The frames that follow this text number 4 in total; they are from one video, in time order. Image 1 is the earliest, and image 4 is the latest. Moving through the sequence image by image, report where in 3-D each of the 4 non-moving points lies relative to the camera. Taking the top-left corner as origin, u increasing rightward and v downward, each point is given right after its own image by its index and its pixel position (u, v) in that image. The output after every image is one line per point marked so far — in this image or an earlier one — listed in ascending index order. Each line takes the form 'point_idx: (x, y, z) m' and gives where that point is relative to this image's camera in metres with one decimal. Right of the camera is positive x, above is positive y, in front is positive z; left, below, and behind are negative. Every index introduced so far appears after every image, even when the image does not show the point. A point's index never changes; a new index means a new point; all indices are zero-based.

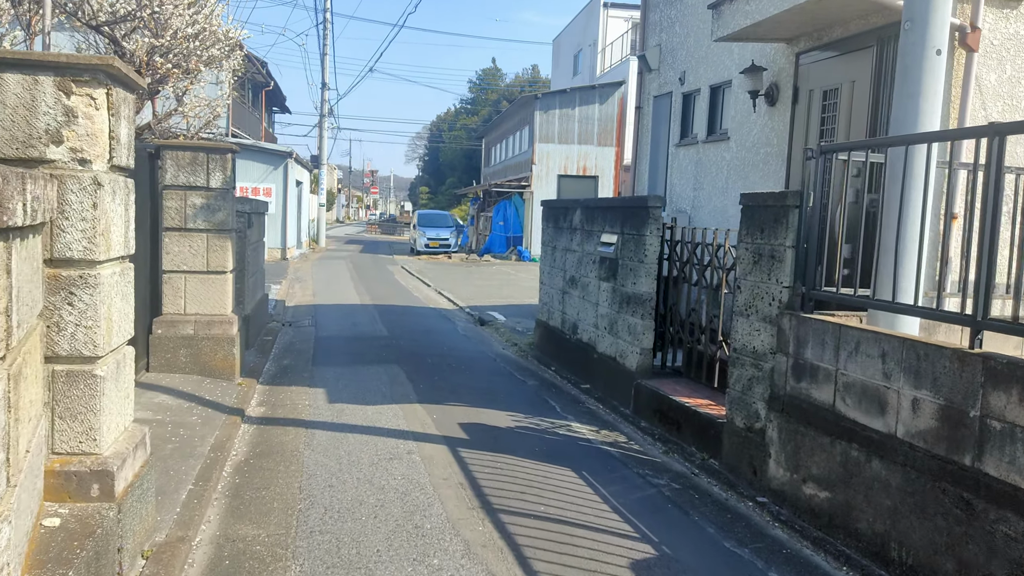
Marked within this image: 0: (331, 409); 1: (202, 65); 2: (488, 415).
0: (-1.6, -1.1, +6.8) m
1: (-3.7, +2.7, +9.2) m
2: (-0.2, -1.1, +6.7) m
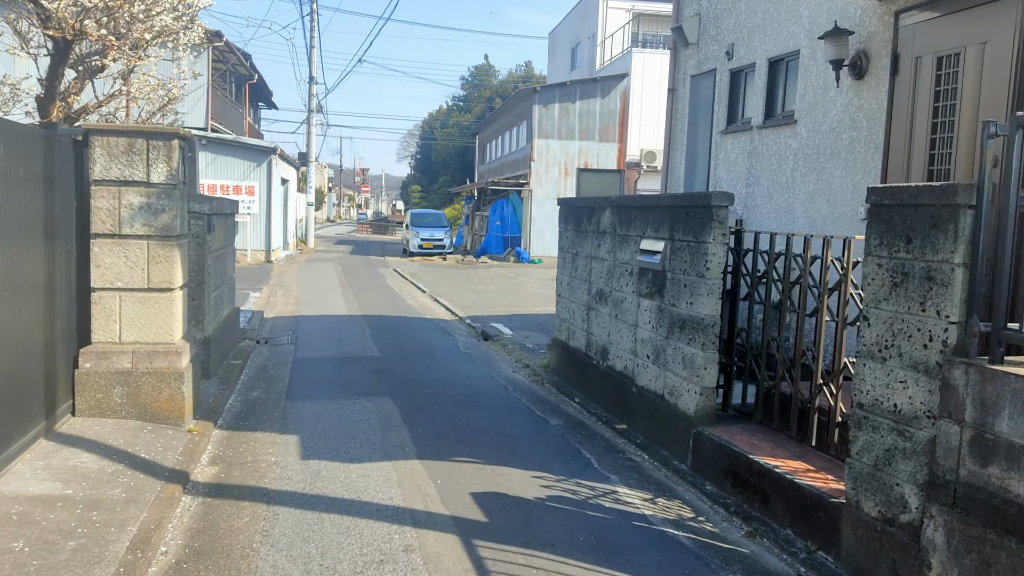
0: (-1.4, -1.2, +5.3) m
1: (-3.6, +2.5, +7.6) m
2: (0.0, -1.3, +5.2) m
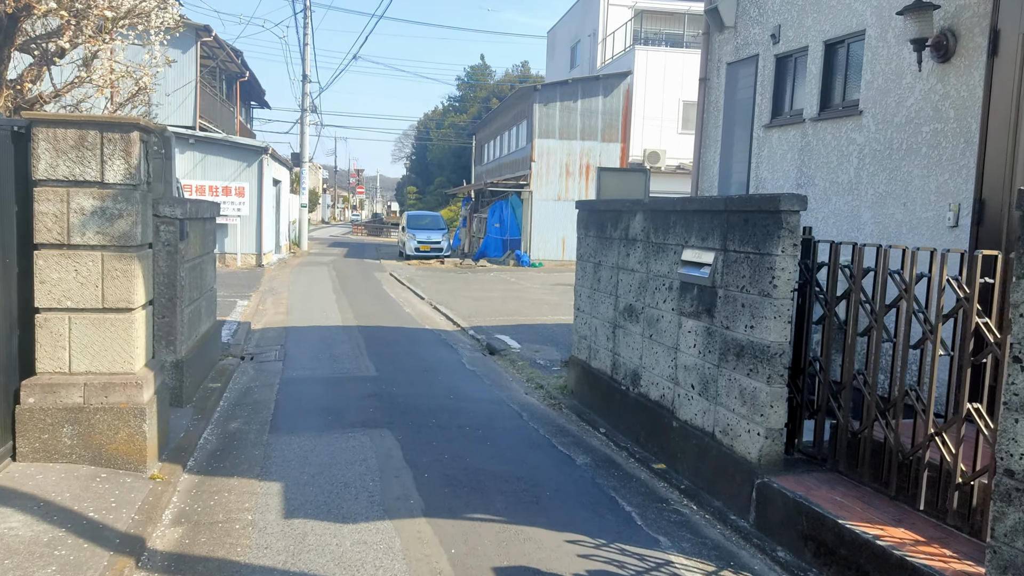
0: (-1.3, -1.4, +4.3) m
1: (-3.4, +2.4, +6.7) m
2: (+0.1, -1.4, +4.3) m
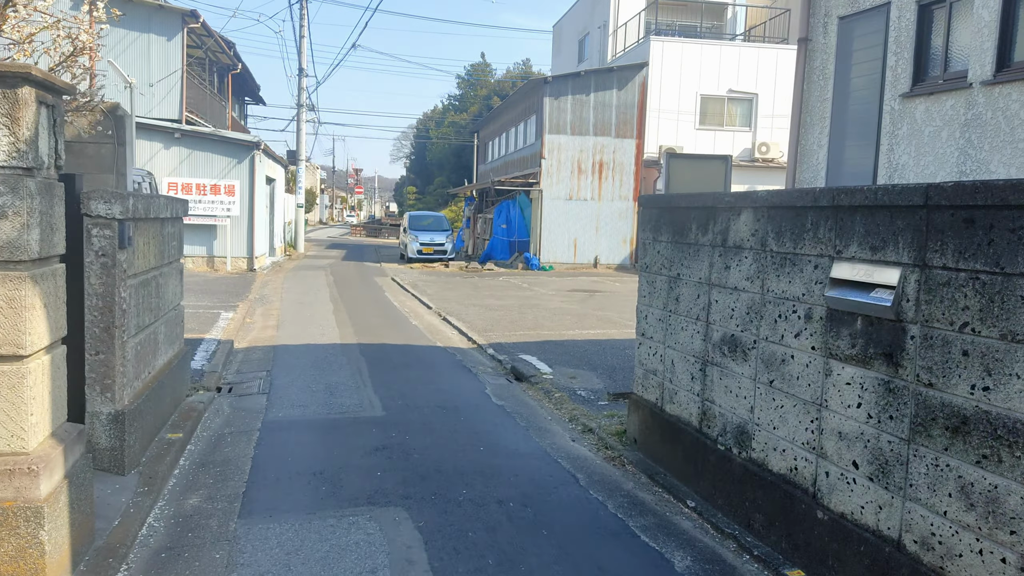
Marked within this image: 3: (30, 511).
0: (-0.9, -1.5, +2.6) m
1: (-3.1, +2.2, +5.0) m
2: (+0.5, -1.5, +2.5) m
3: (-2.1, -1.0, +3.3) m
